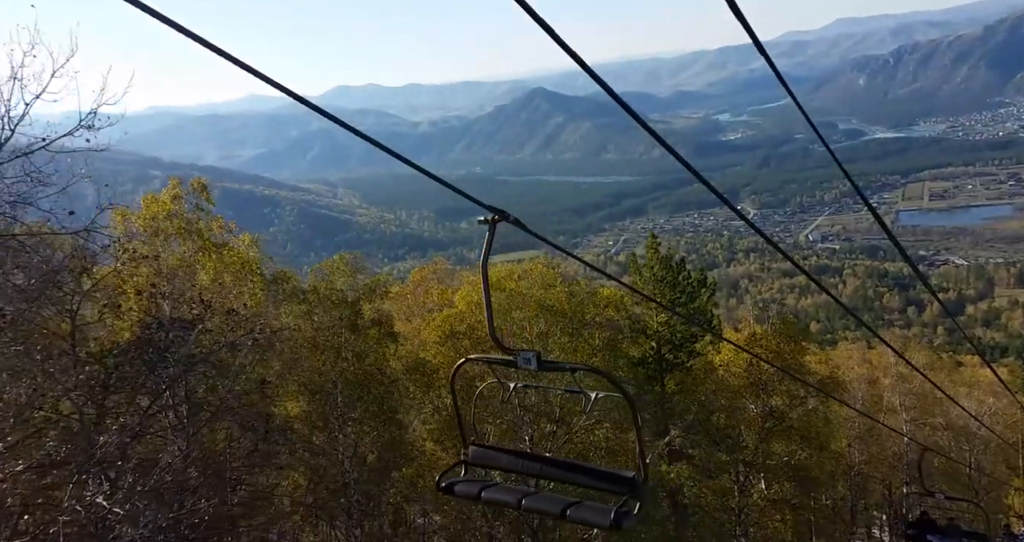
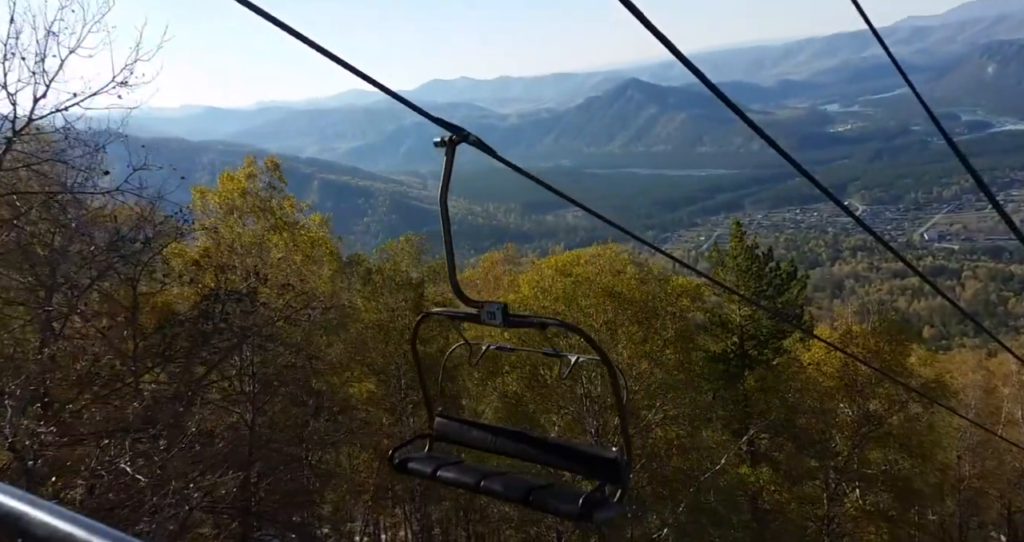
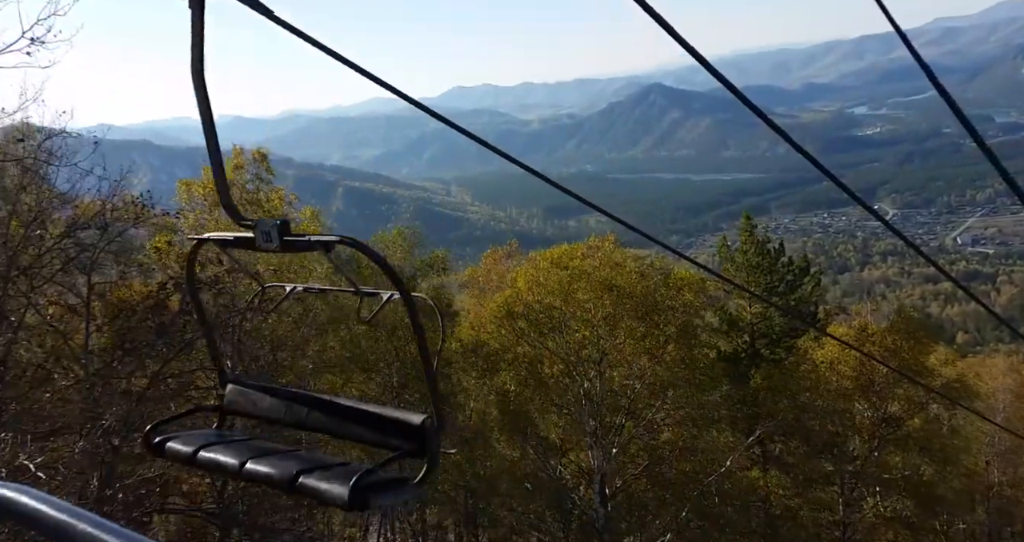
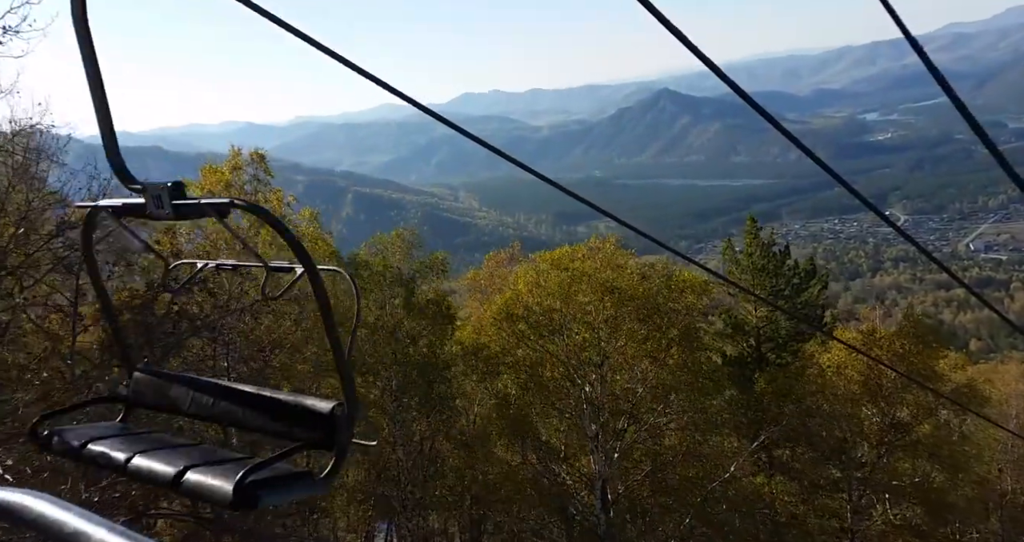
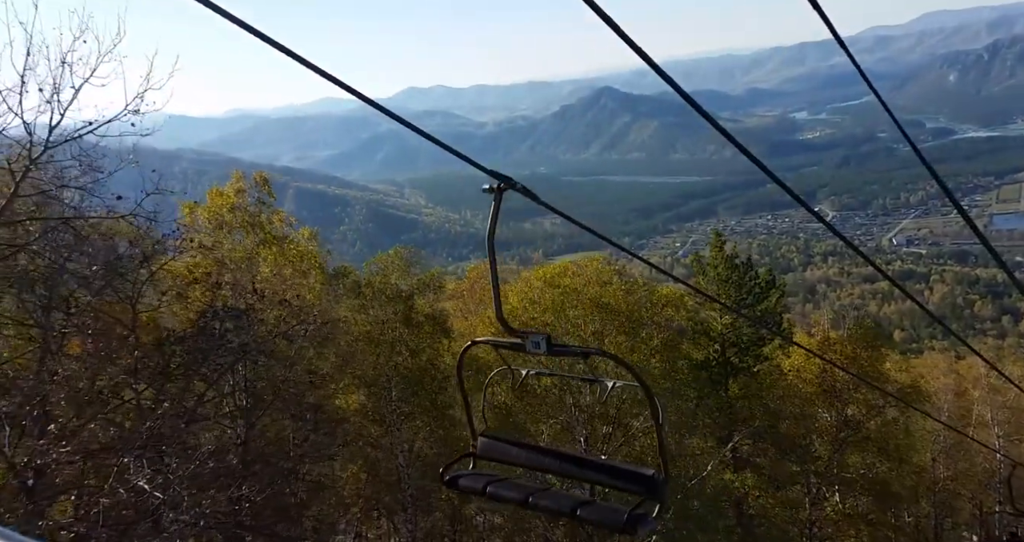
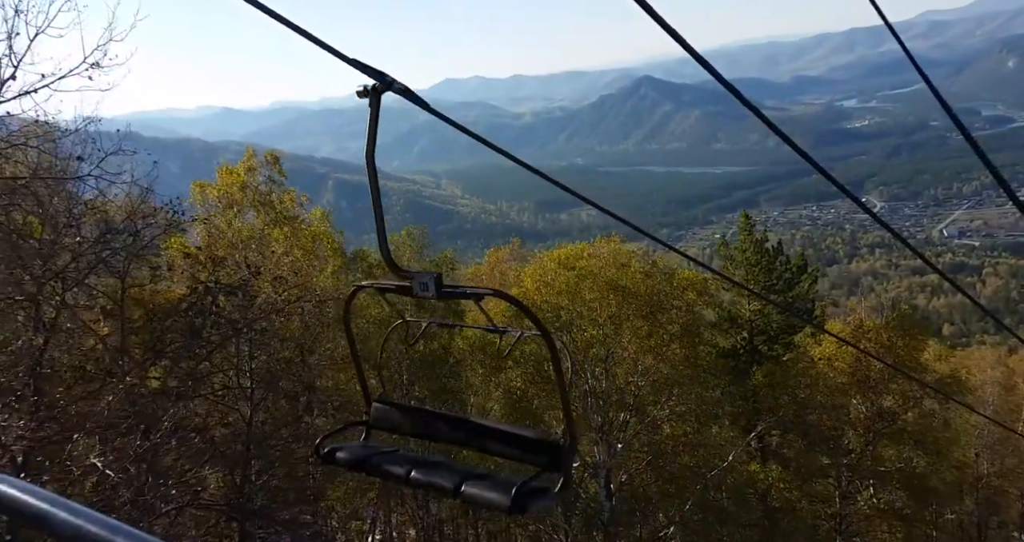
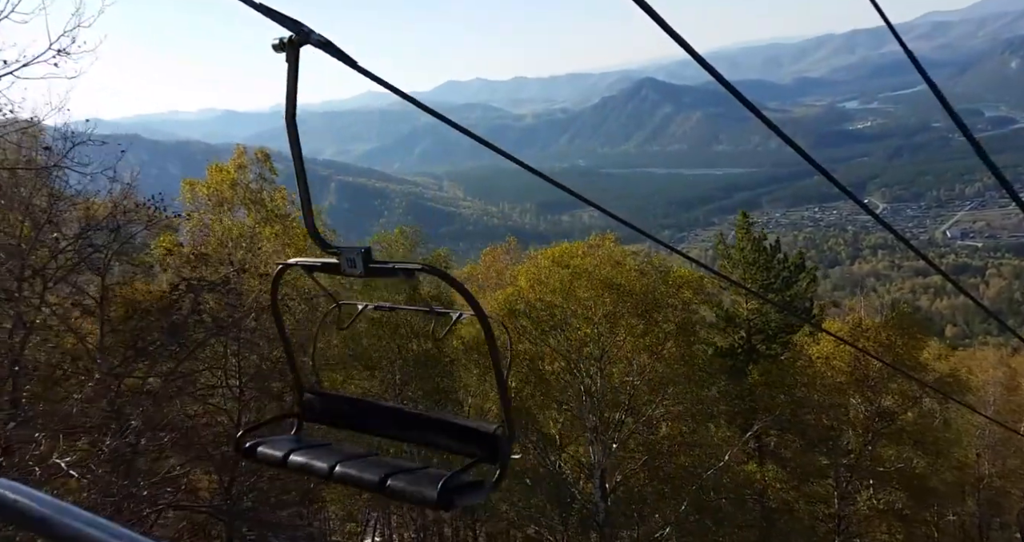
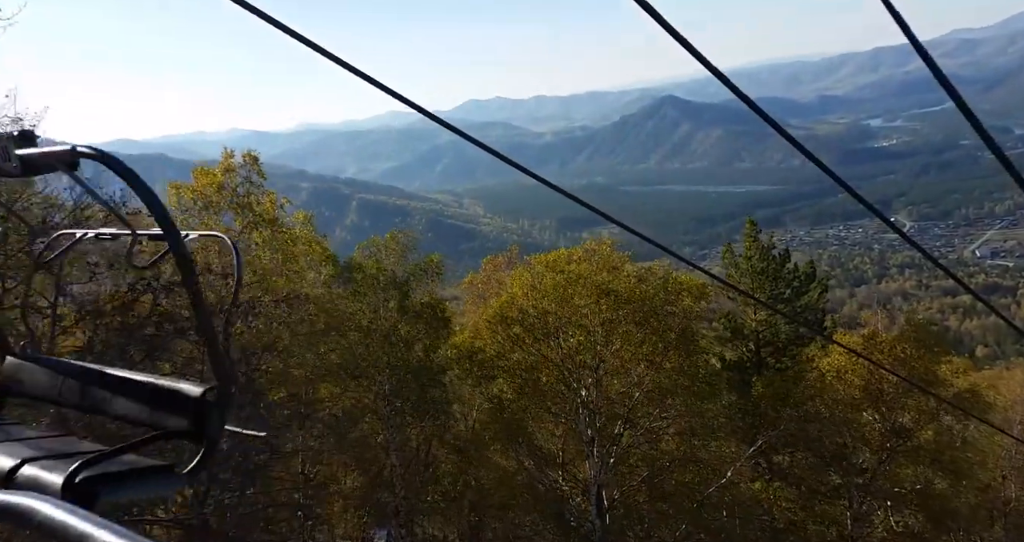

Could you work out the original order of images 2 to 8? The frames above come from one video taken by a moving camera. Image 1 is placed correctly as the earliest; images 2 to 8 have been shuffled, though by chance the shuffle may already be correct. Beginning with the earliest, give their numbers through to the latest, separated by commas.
5, 2, 6, 7, 3, 4, 8
